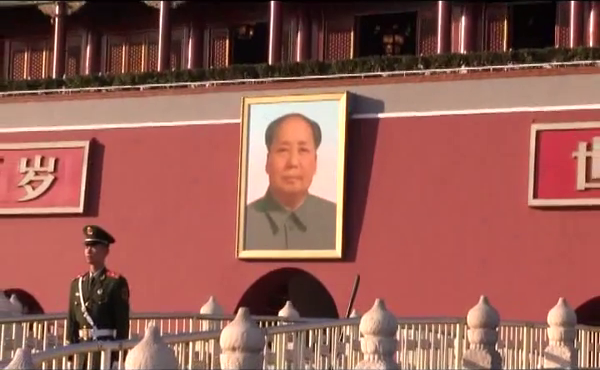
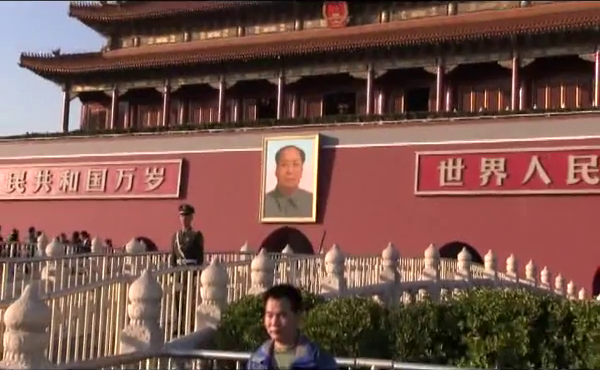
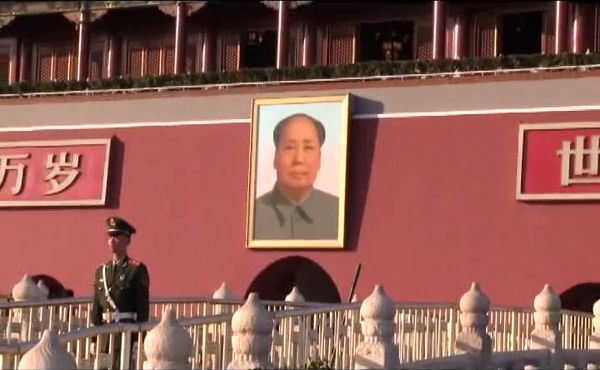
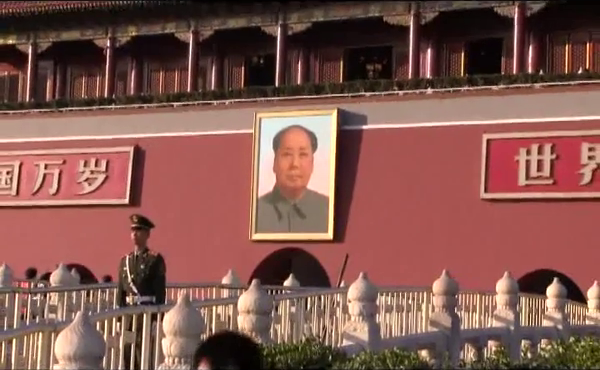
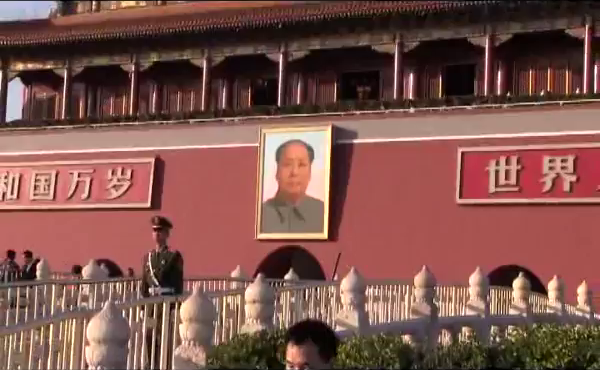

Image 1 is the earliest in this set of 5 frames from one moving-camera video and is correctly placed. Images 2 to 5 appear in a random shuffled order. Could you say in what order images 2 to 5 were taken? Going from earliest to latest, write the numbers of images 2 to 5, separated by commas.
3, 4, 5, 2
